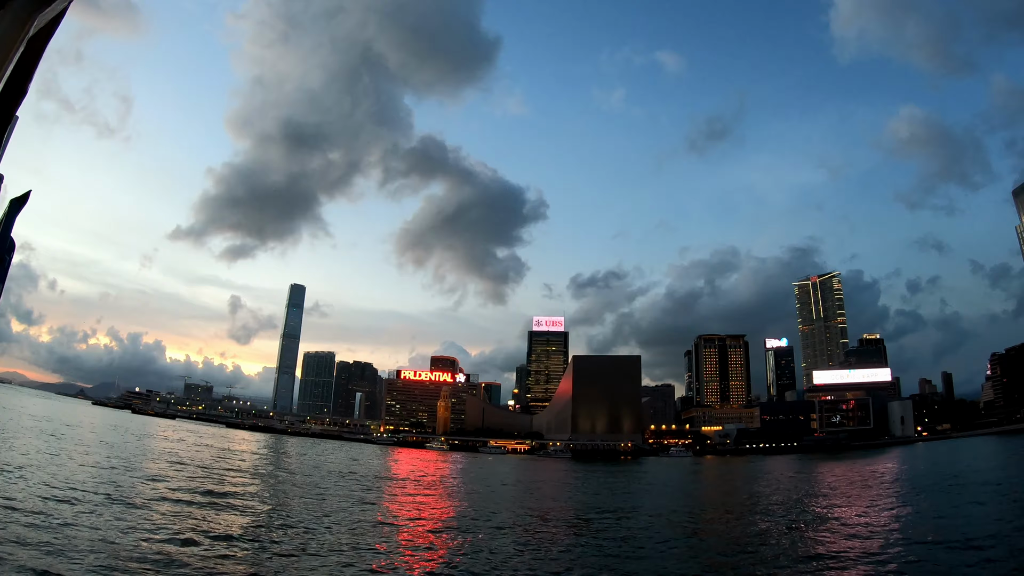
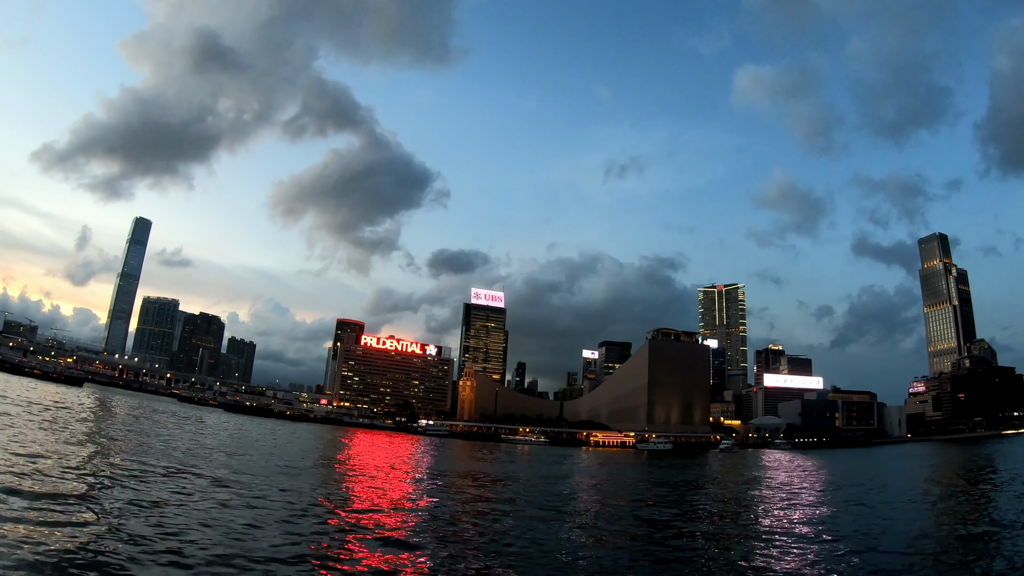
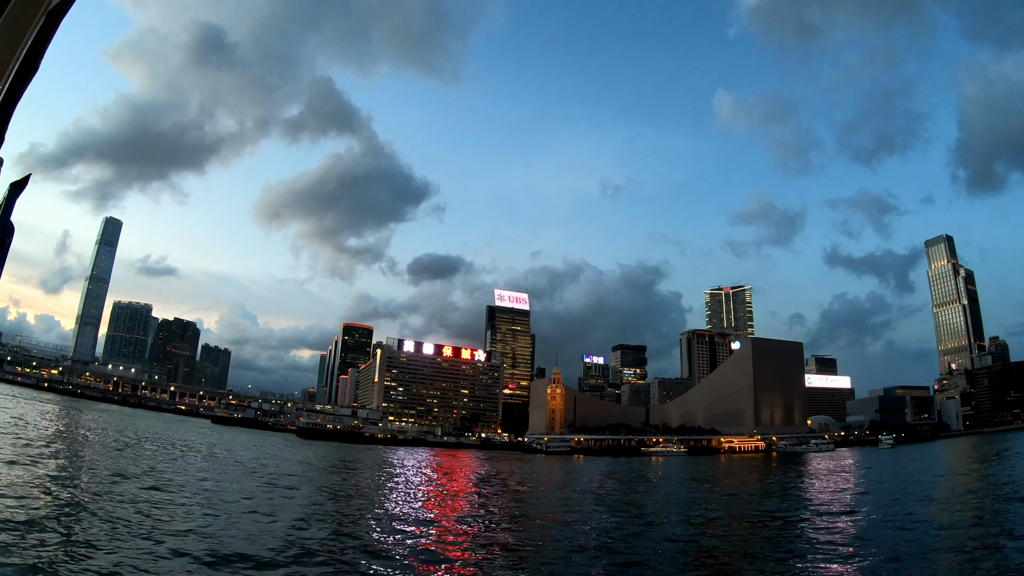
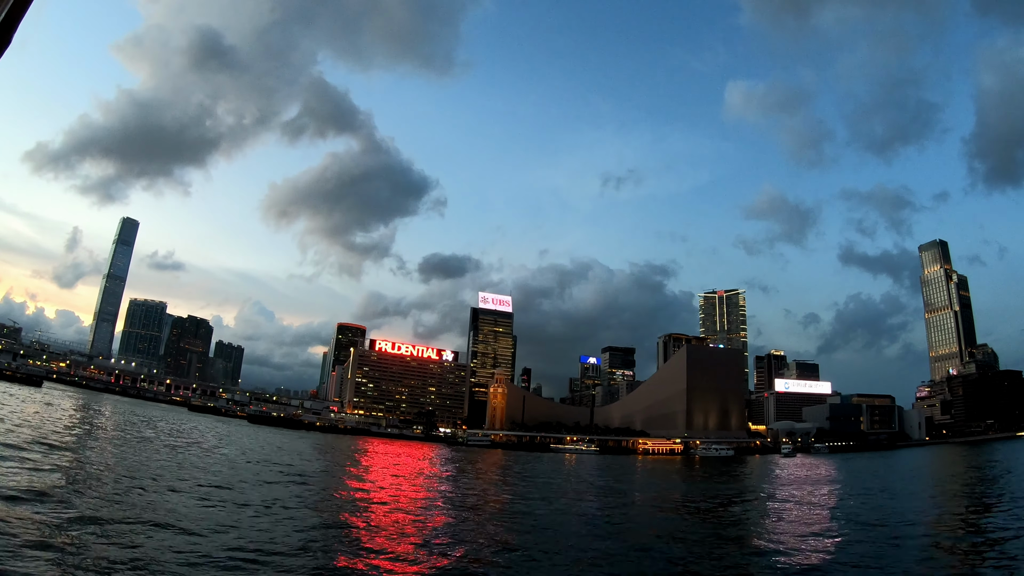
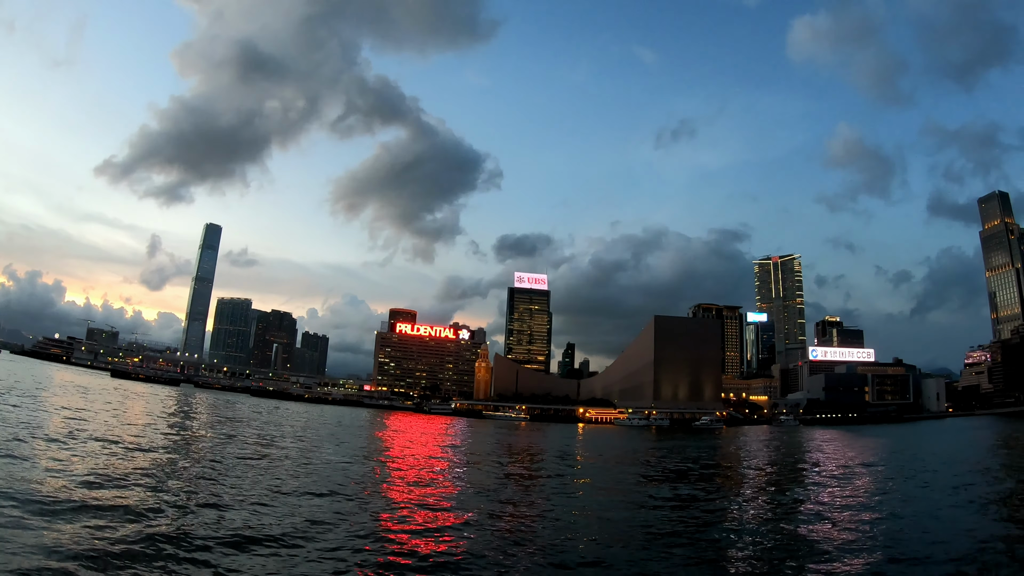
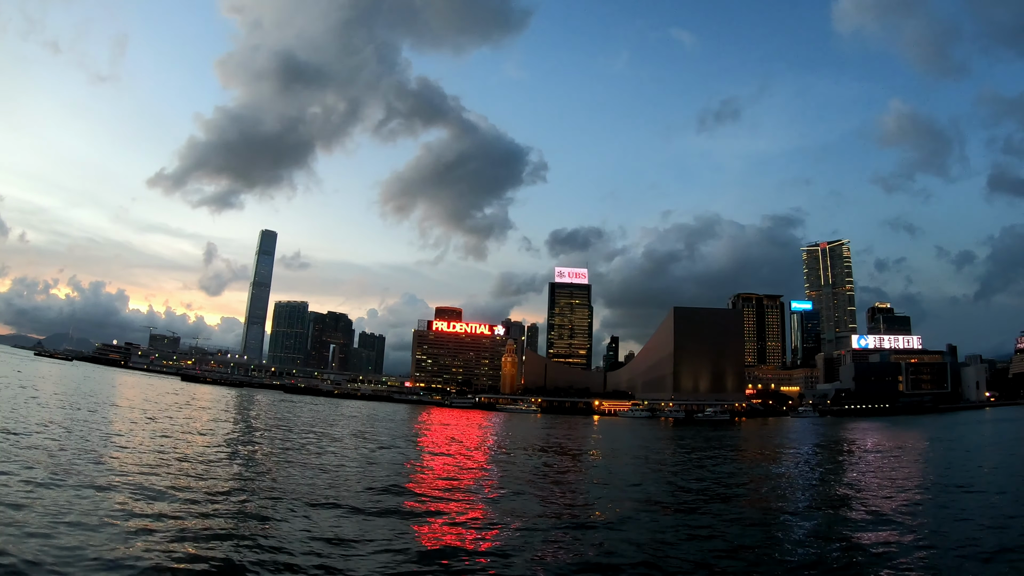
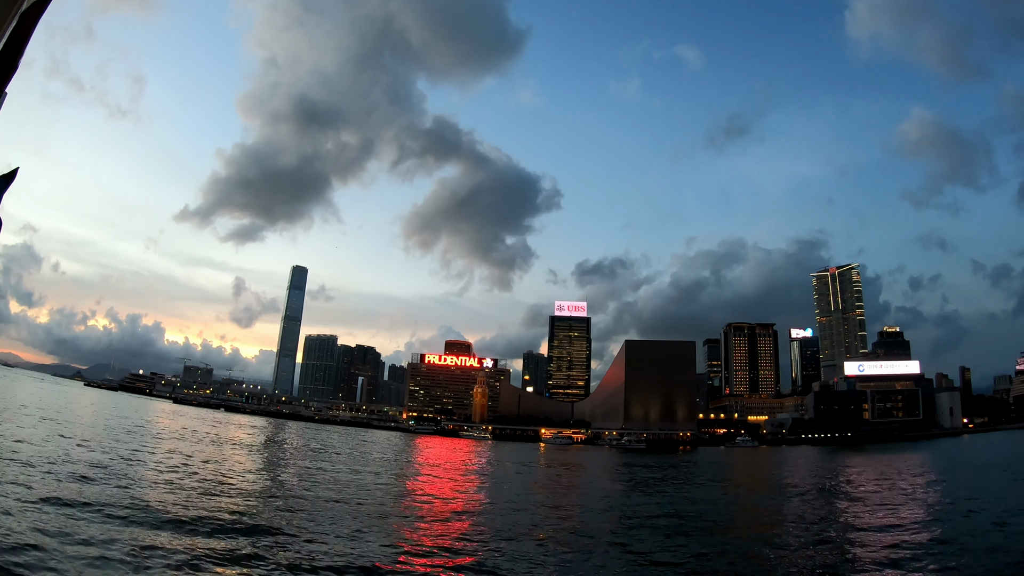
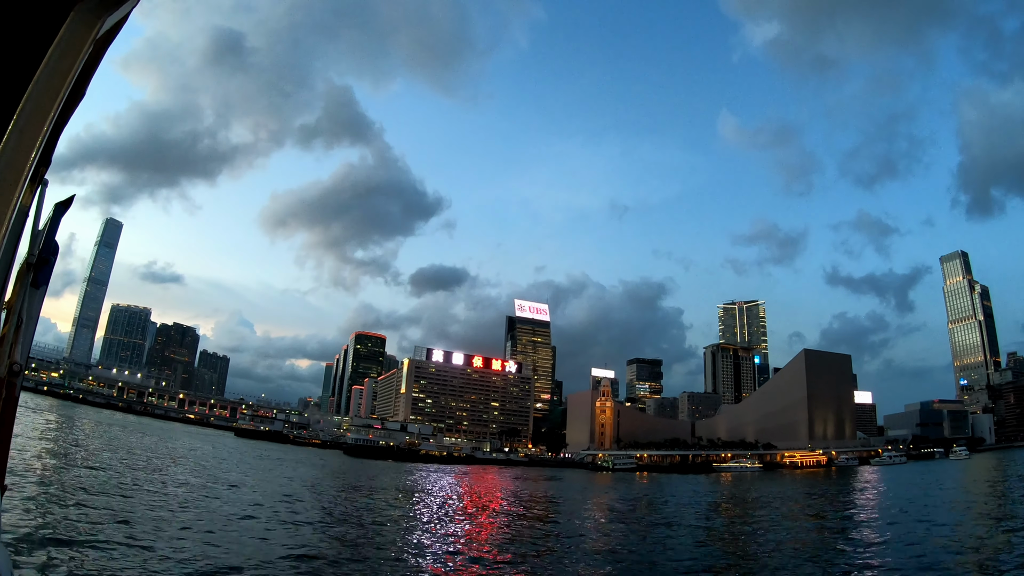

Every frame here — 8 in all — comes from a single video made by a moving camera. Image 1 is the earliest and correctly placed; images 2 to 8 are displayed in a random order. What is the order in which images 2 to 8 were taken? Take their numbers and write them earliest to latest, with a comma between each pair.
7, 6, 5, 2, 4, 3, 8
